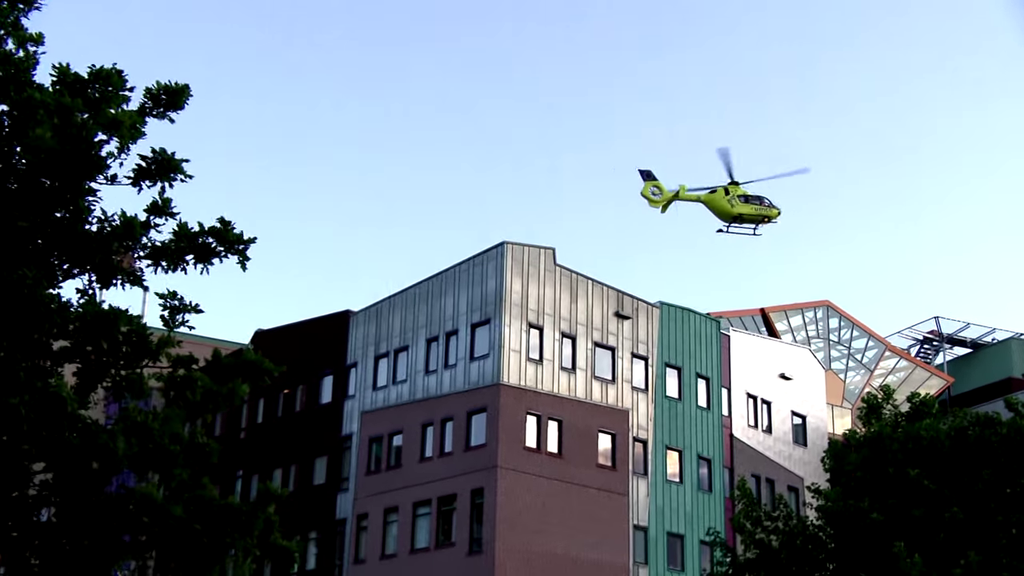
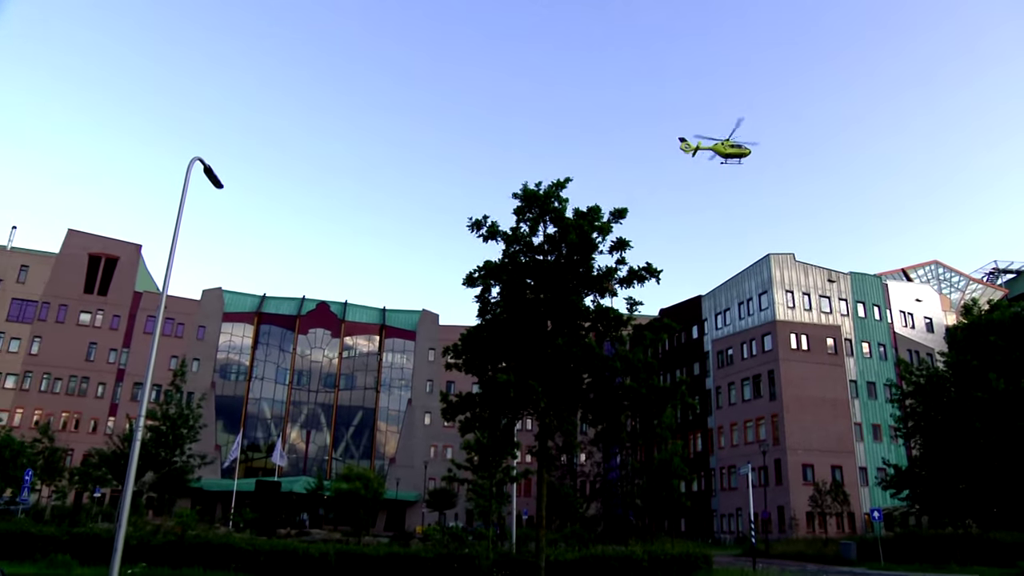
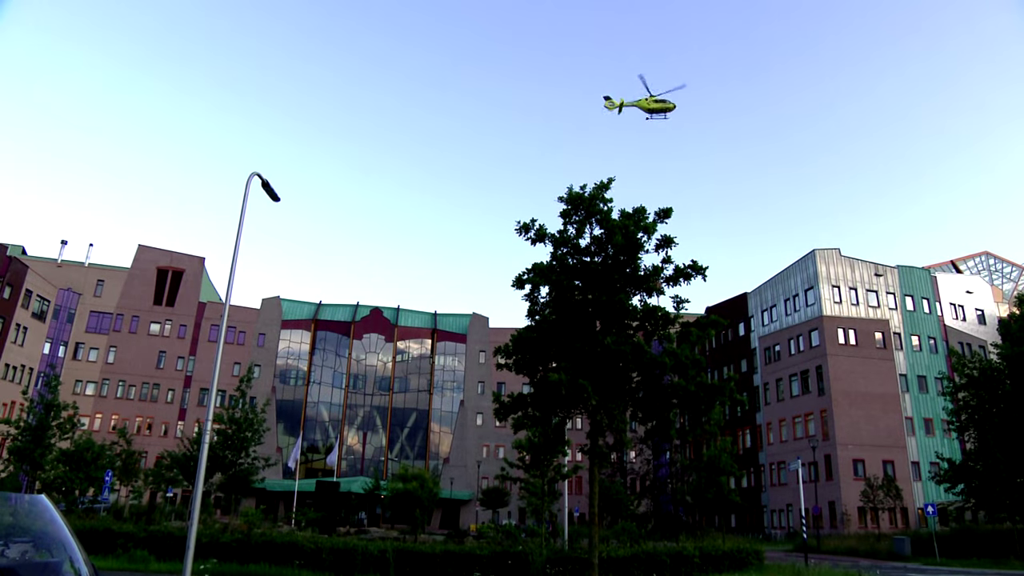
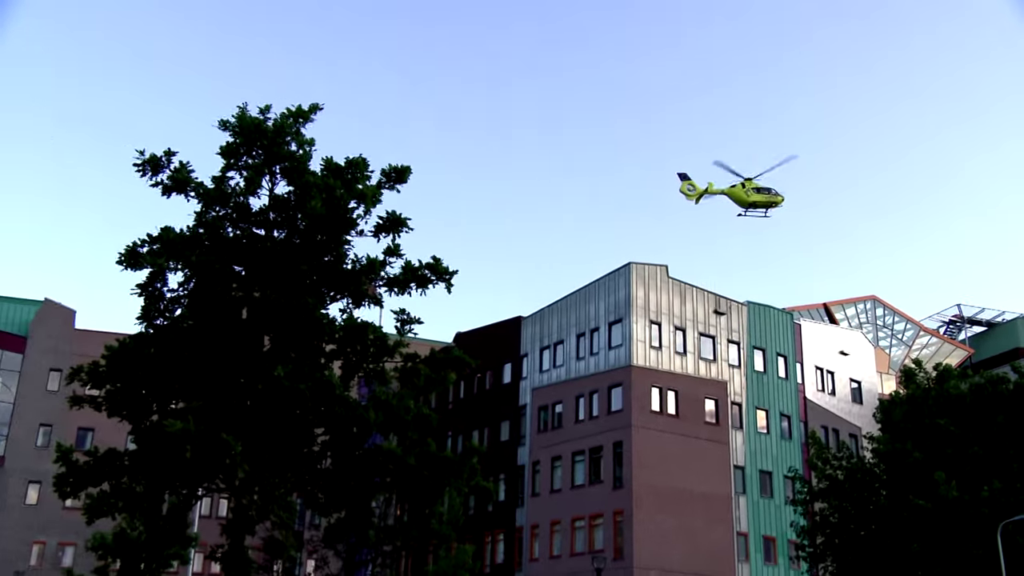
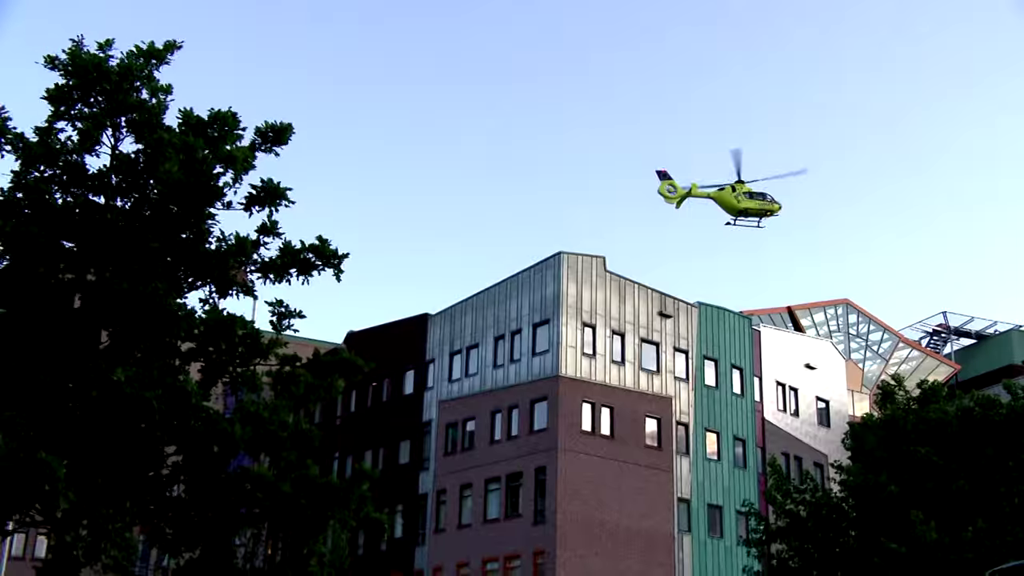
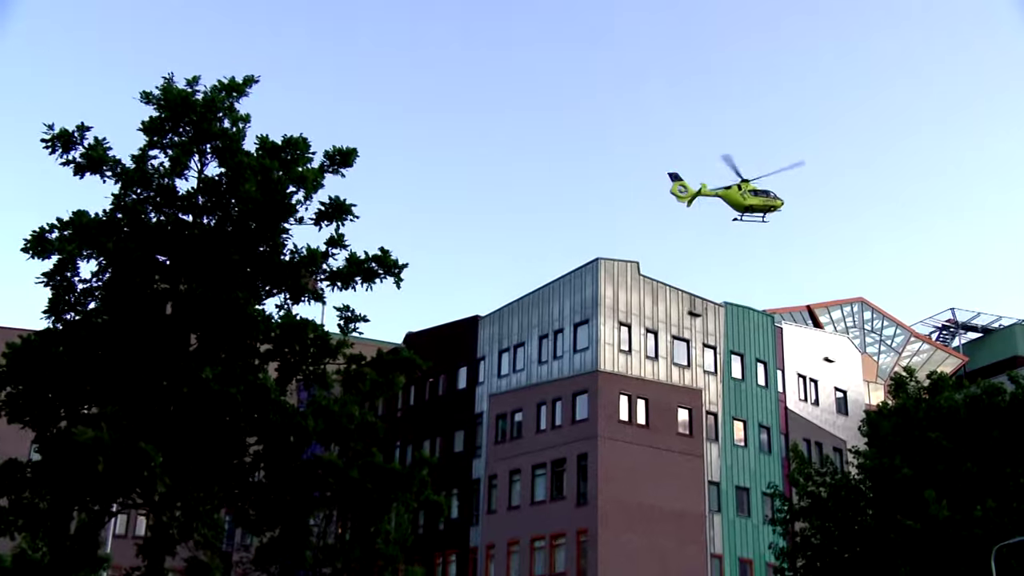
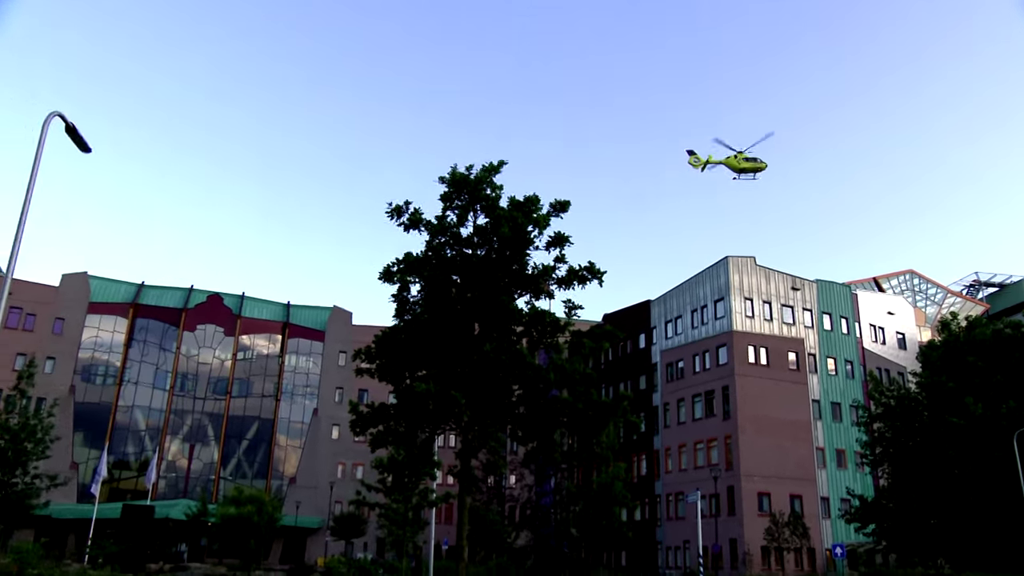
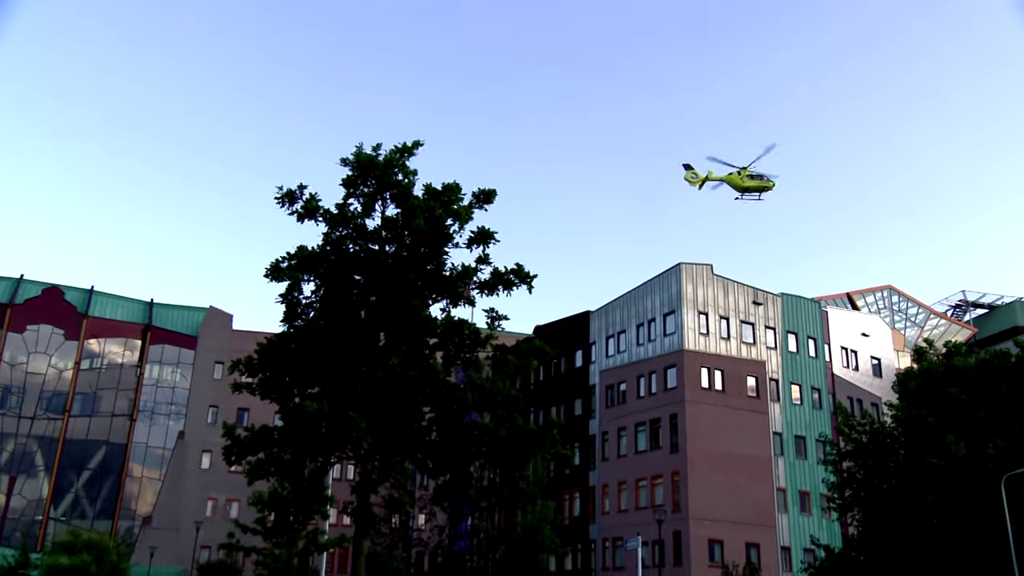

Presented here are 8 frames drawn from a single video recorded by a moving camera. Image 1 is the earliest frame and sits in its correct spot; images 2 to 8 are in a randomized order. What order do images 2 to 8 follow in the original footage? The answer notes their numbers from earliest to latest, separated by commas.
5, 6, 4, 8, 7, 2, 3
